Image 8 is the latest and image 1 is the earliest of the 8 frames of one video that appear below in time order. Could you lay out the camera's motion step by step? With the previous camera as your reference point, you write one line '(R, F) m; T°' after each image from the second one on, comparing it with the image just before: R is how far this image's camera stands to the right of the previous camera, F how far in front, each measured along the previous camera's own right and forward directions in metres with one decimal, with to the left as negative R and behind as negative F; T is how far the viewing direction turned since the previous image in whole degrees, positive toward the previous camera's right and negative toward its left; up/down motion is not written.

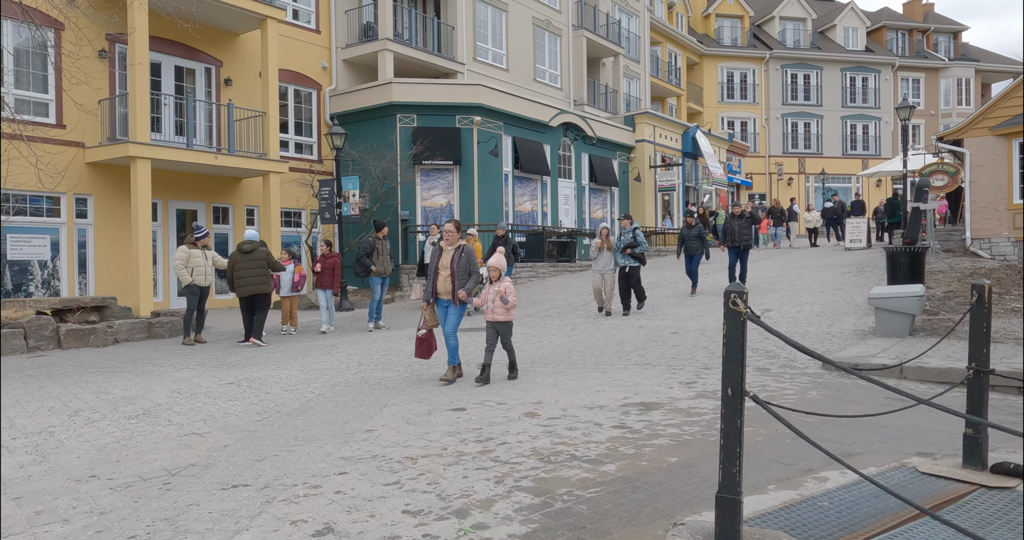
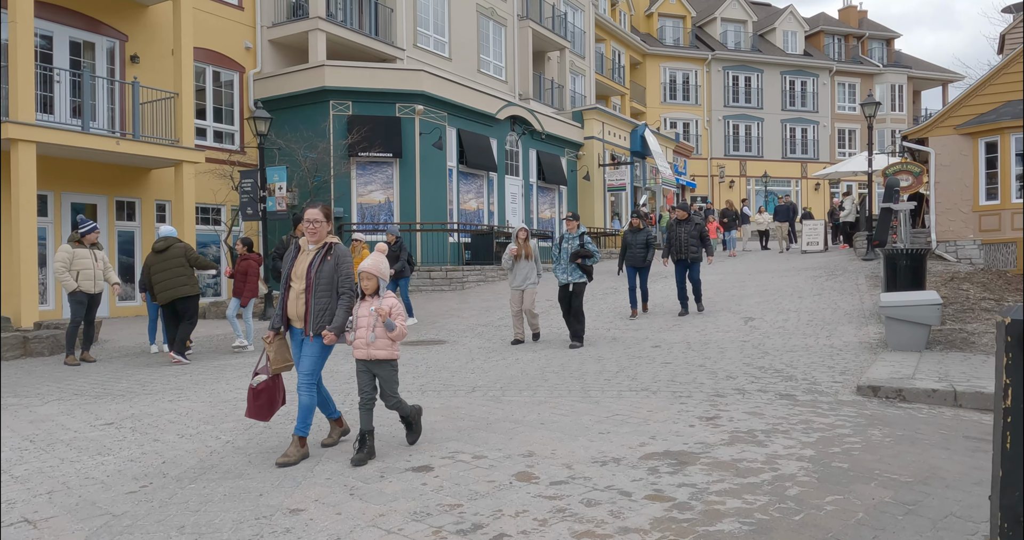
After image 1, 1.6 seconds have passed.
(-0.3, +1.8) m; +5°
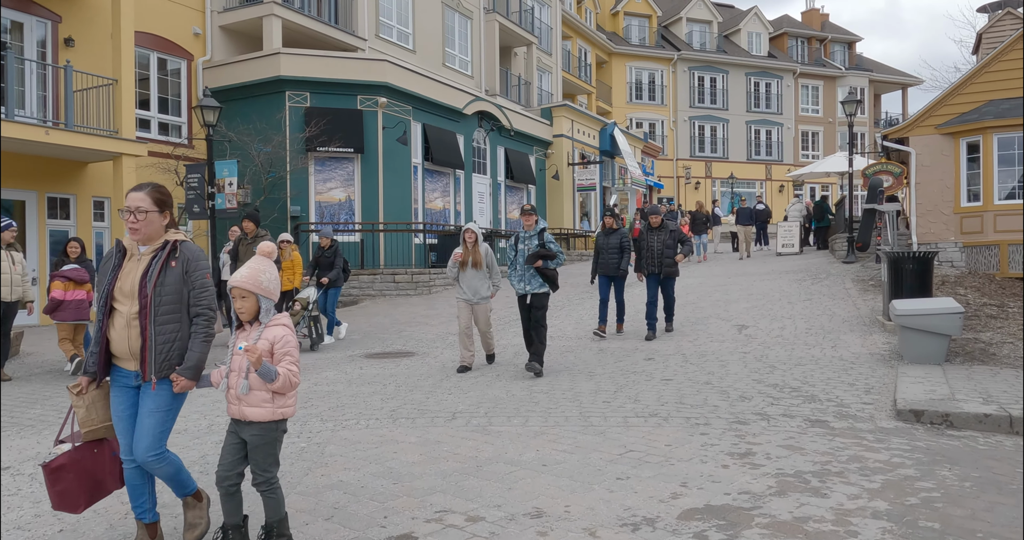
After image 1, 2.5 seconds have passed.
(-0.2, +1.1) m; +3°
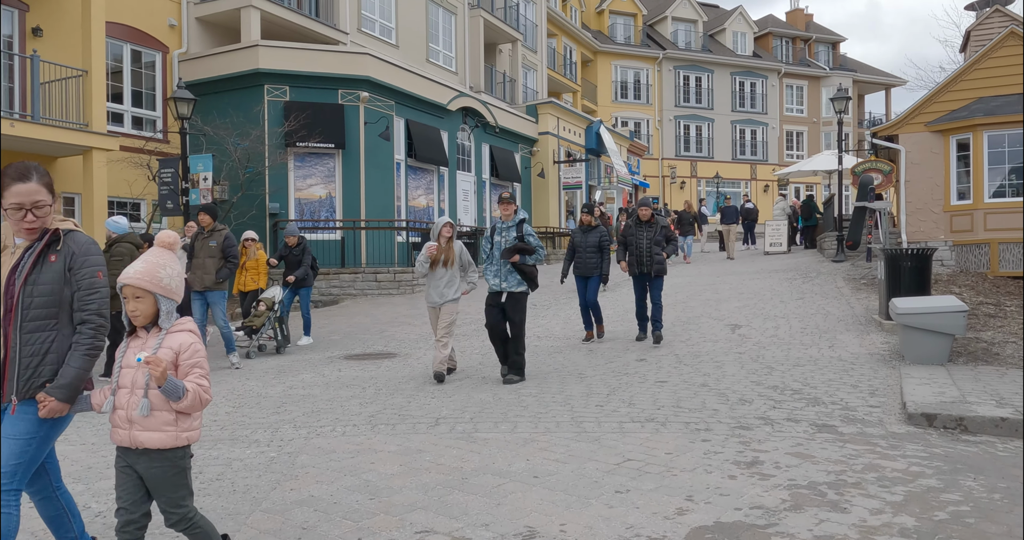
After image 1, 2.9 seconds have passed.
(0.0, +0.4) m; +1°
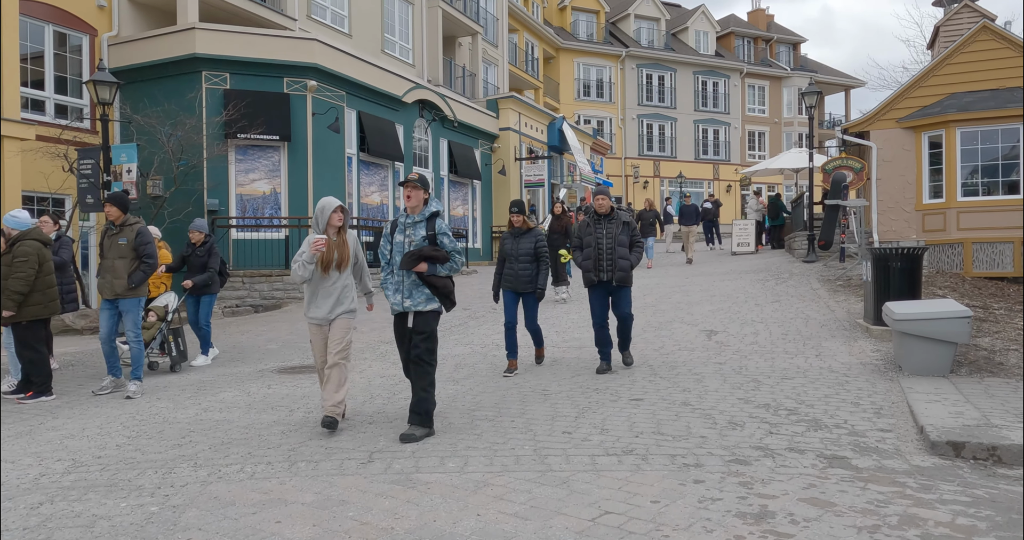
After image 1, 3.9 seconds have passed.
(+0.1, +1.0) m; +3°
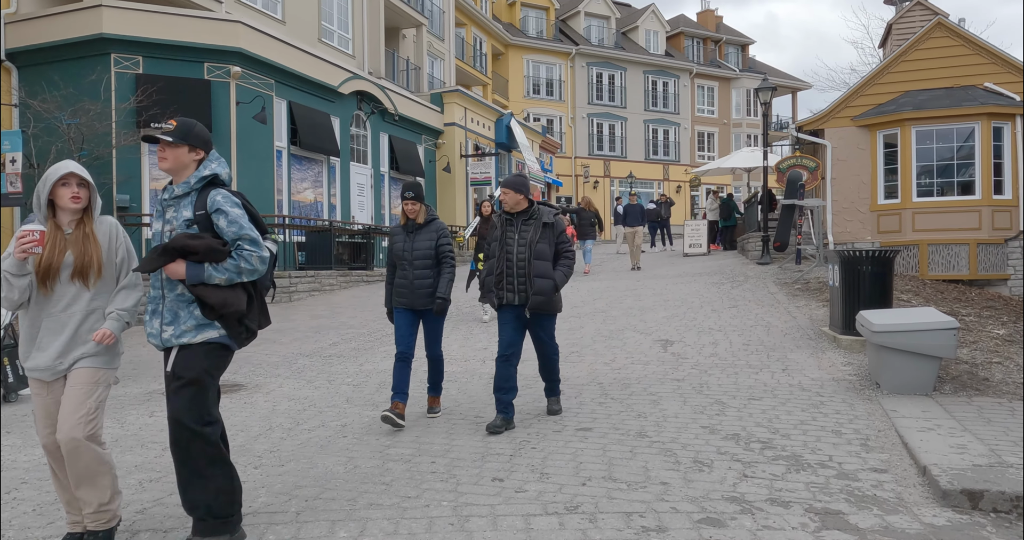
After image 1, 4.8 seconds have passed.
(+0.2, +1.0) m; +4°
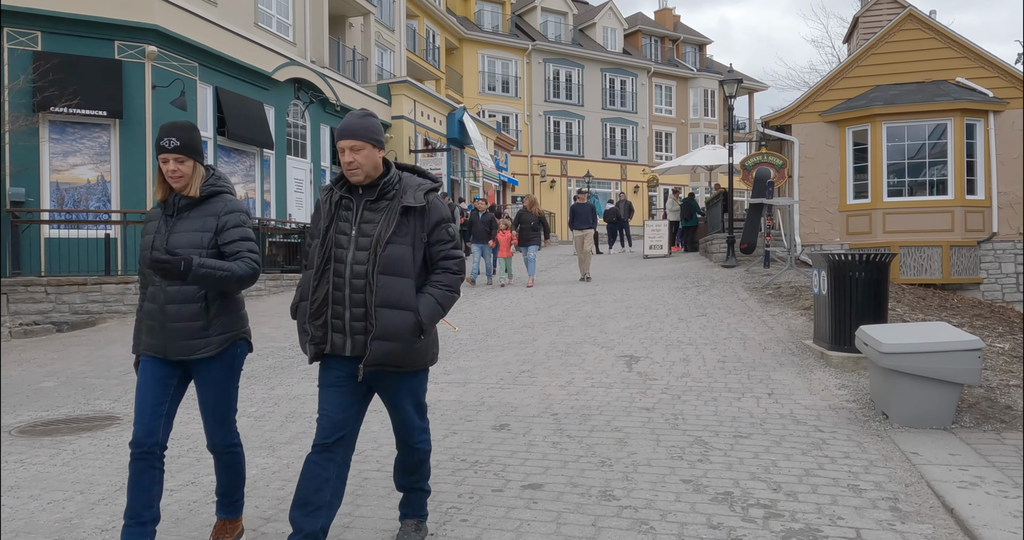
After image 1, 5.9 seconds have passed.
(+0.2, +1.3) m; +3°
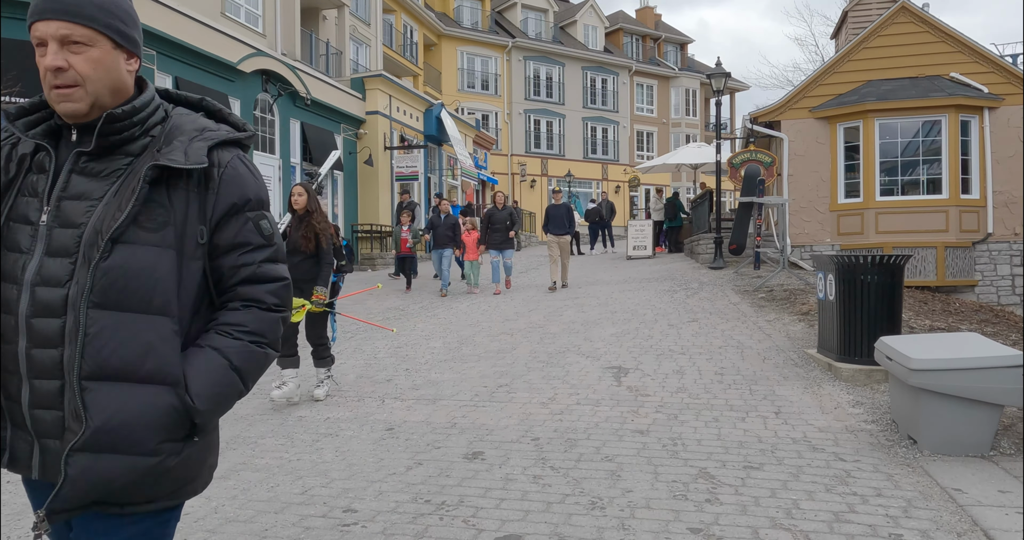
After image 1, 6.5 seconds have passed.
(0.0, +0.8) m; +1°
